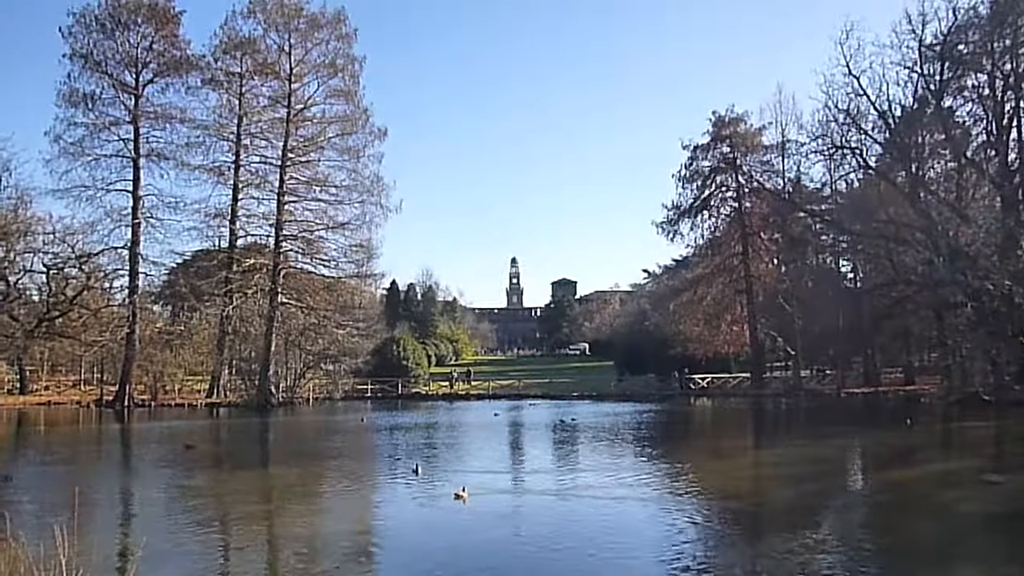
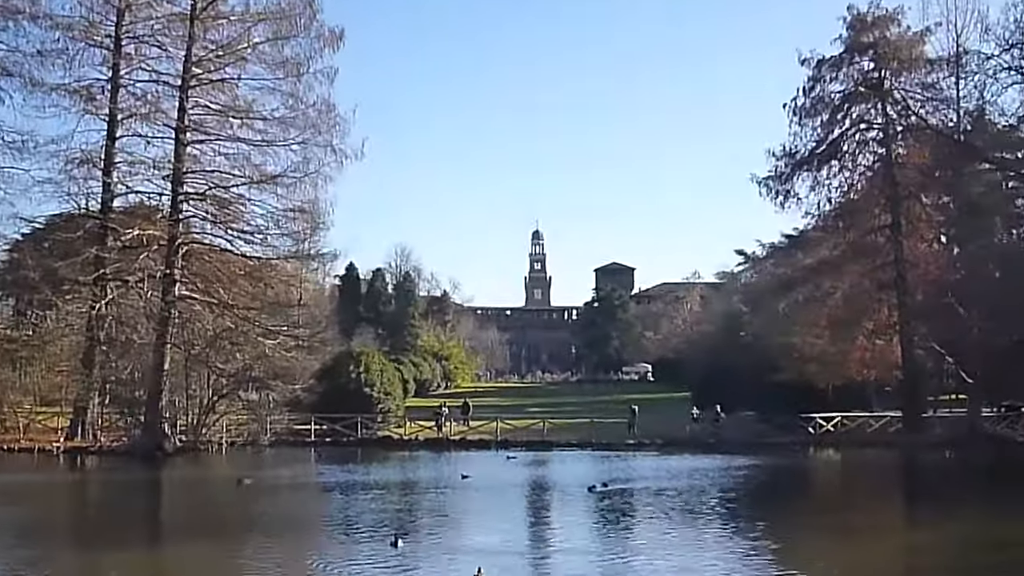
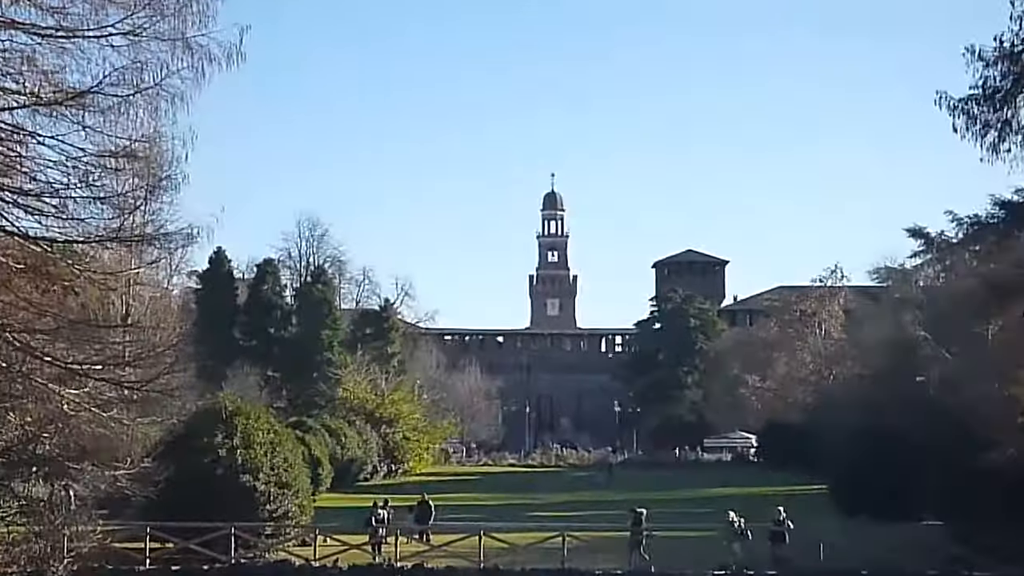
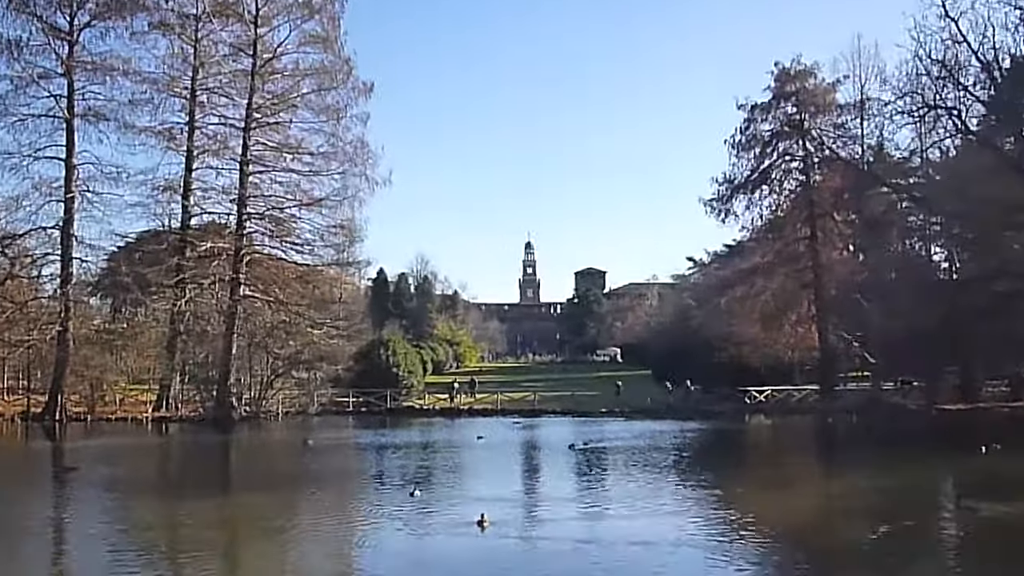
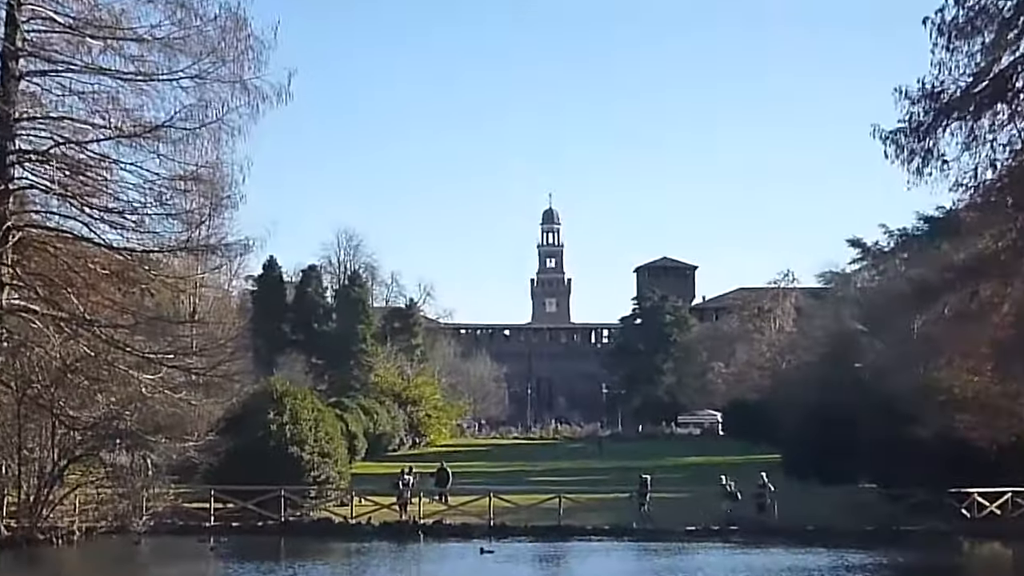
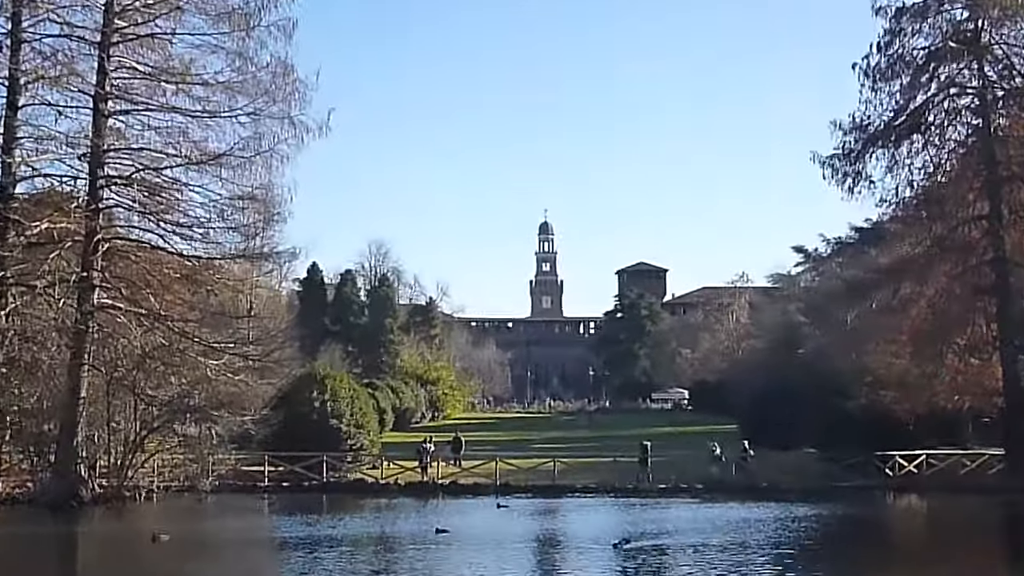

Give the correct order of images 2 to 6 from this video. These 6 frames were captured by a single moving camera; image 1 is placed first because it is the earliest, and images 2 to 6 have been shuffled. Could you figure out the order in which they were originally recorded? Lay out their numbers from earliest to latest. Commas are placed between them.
4, 2, 6, 5, 3
